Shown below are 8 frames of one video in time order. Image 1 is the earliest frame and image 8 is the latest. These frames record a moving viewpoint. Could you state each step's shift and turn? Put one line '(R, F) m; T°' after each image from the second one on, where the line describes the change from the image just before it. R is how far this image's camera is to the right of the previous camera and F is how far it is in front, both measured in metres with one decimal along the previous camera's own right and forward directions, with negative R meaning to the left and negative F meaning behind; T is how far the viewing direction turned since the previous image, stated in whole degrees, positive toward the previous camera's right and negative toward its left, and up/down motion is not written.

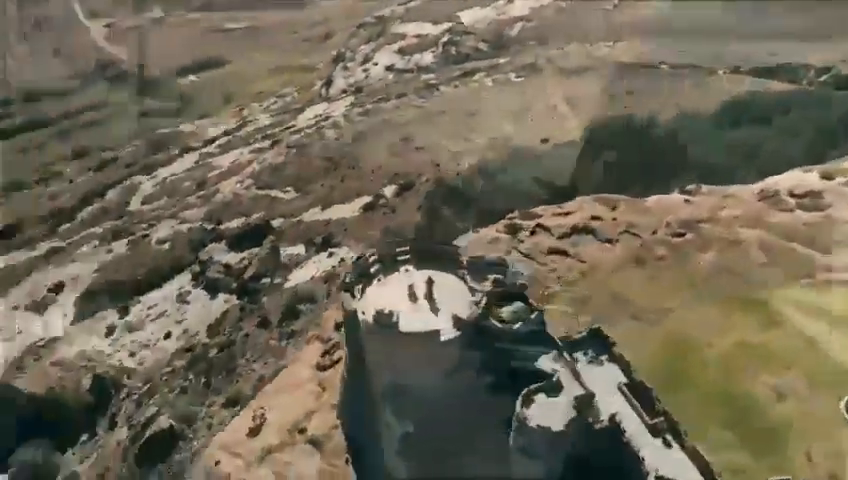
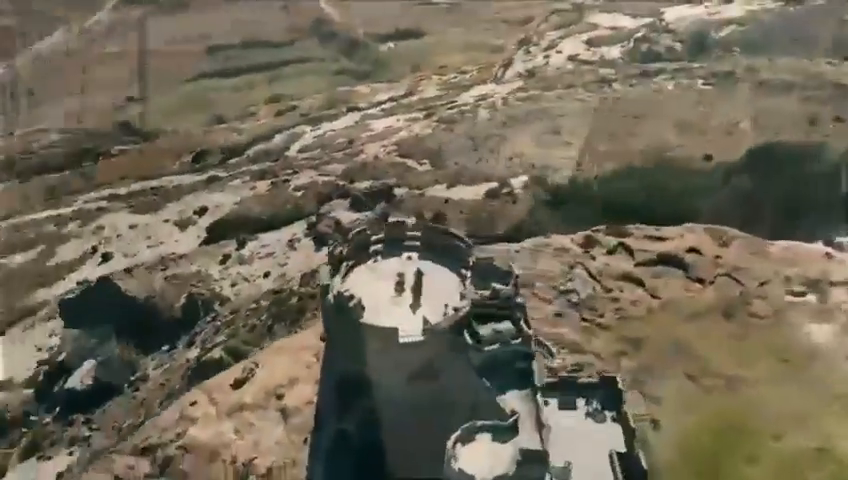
(+2.7, +1.7) m; -15°
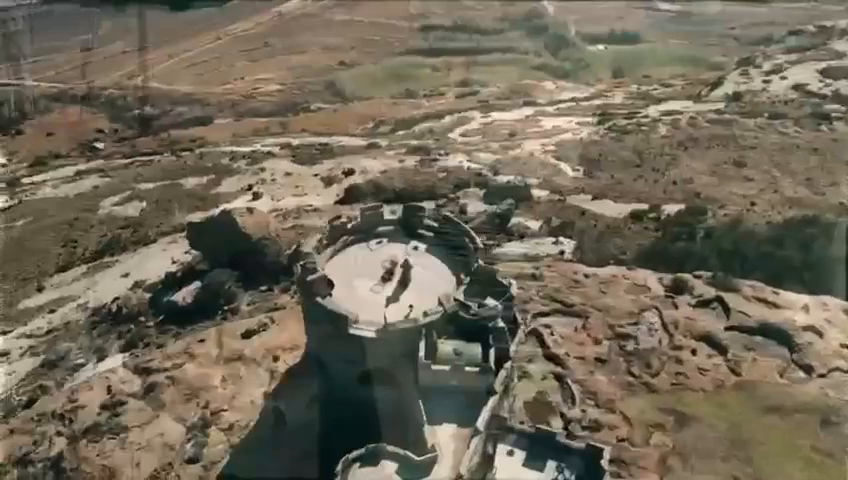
(+2.5, +1.6) m; -16°
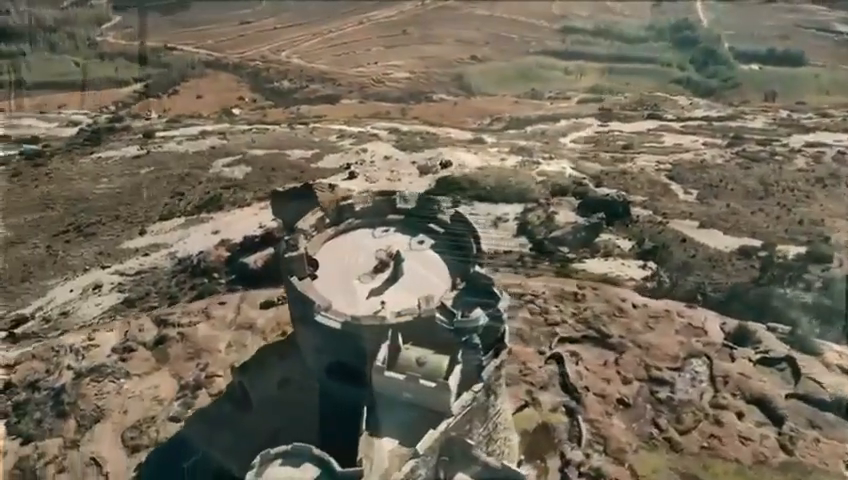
(+1.6, +0.9) m; -11°
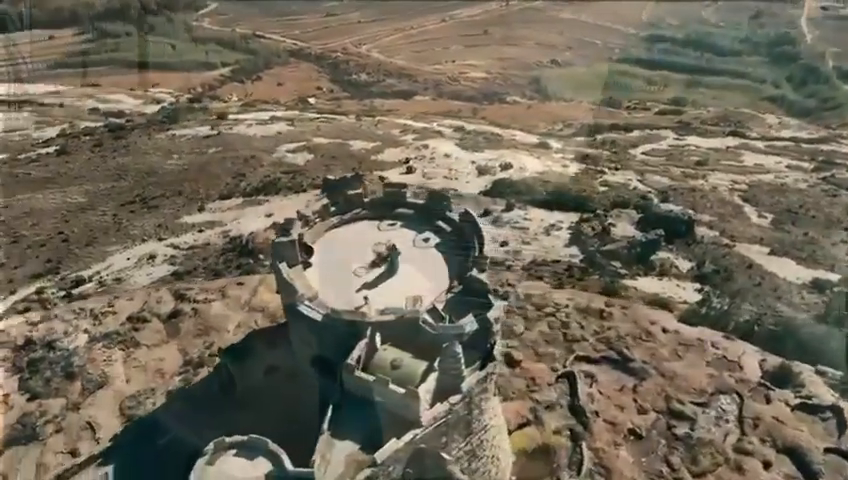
(+0.9, +0.5) m; -6°
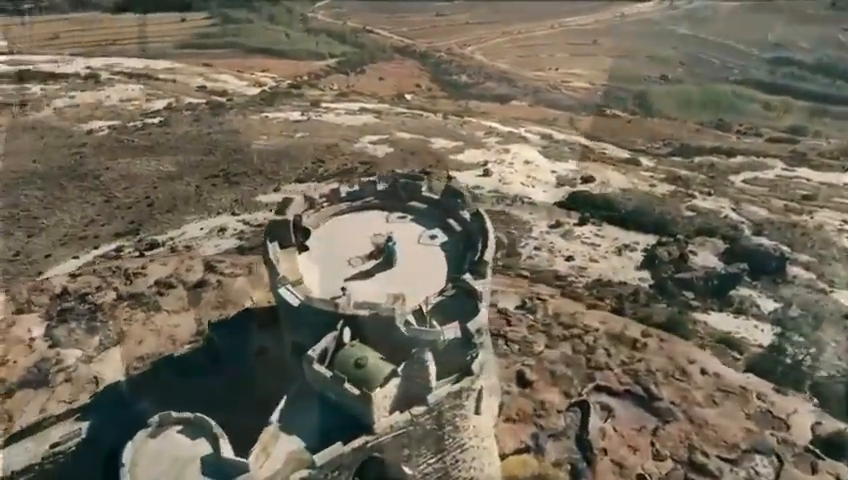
(+1.1, +0.6) m; -8°
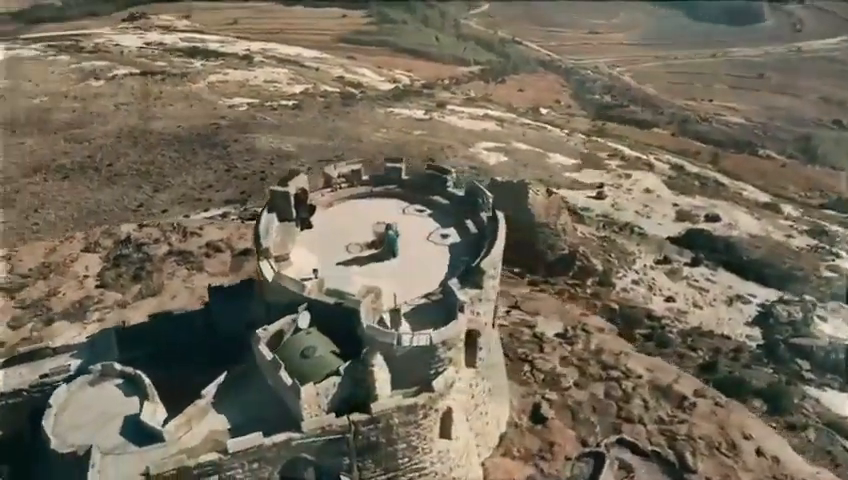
(+1.3, +0.8) m; -12°
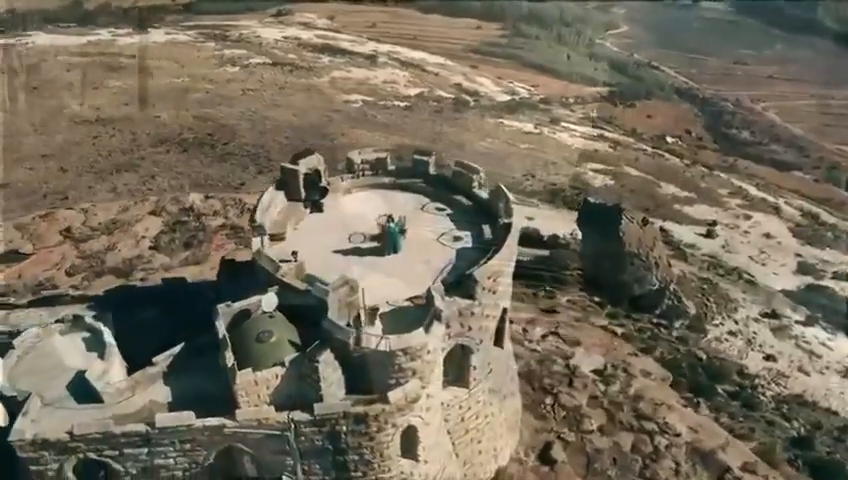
(+1.1, +0.7) m; -10°
